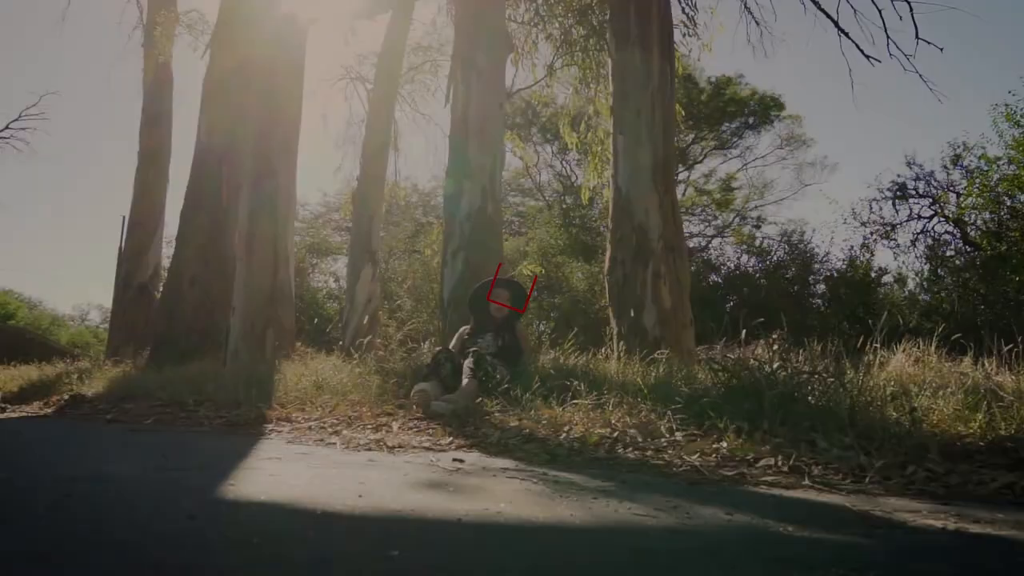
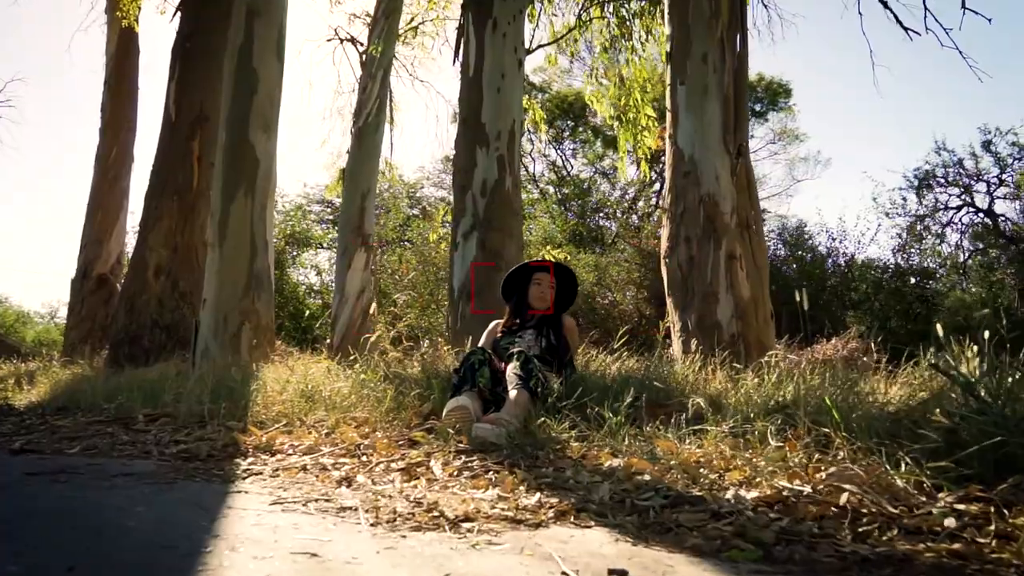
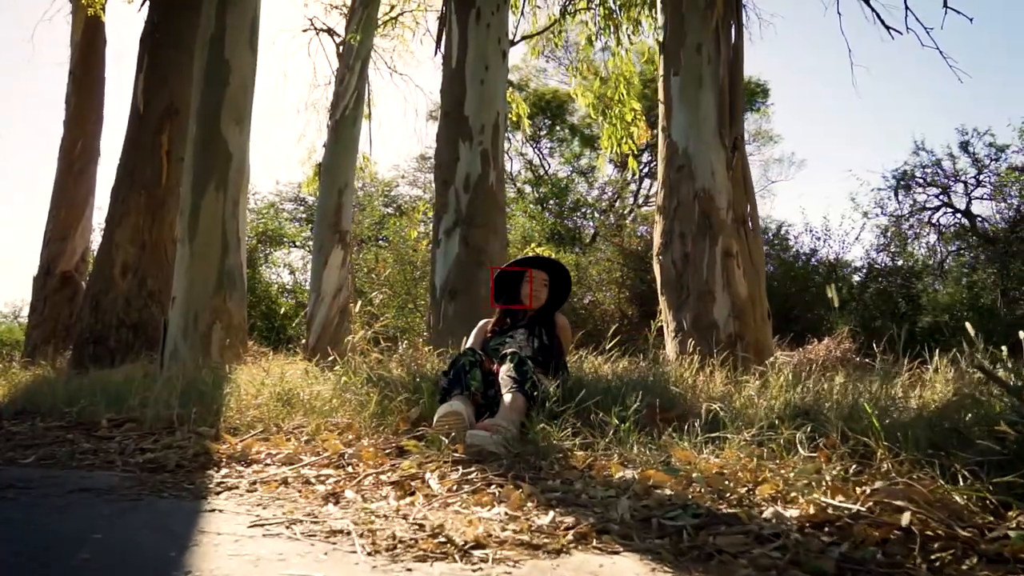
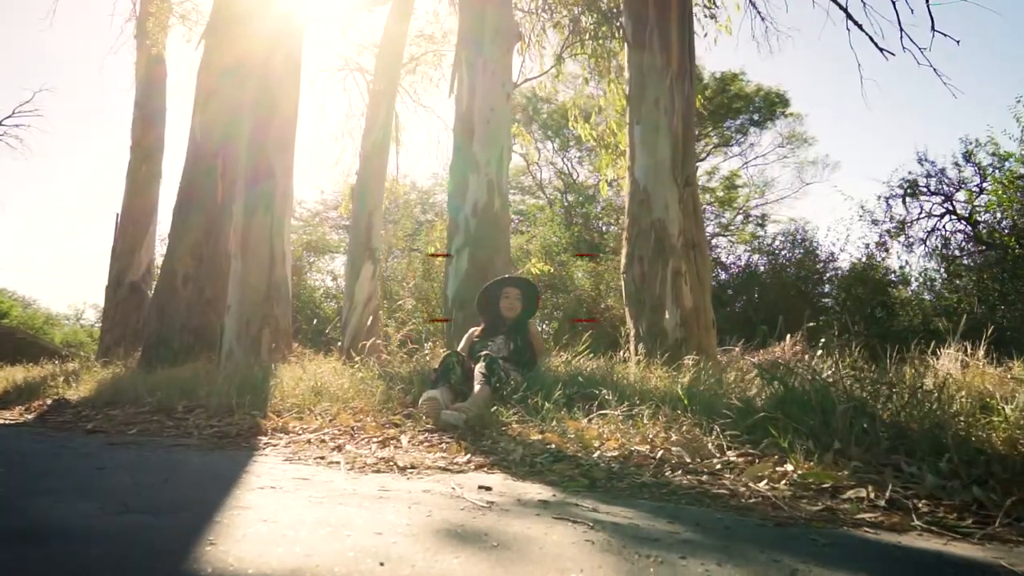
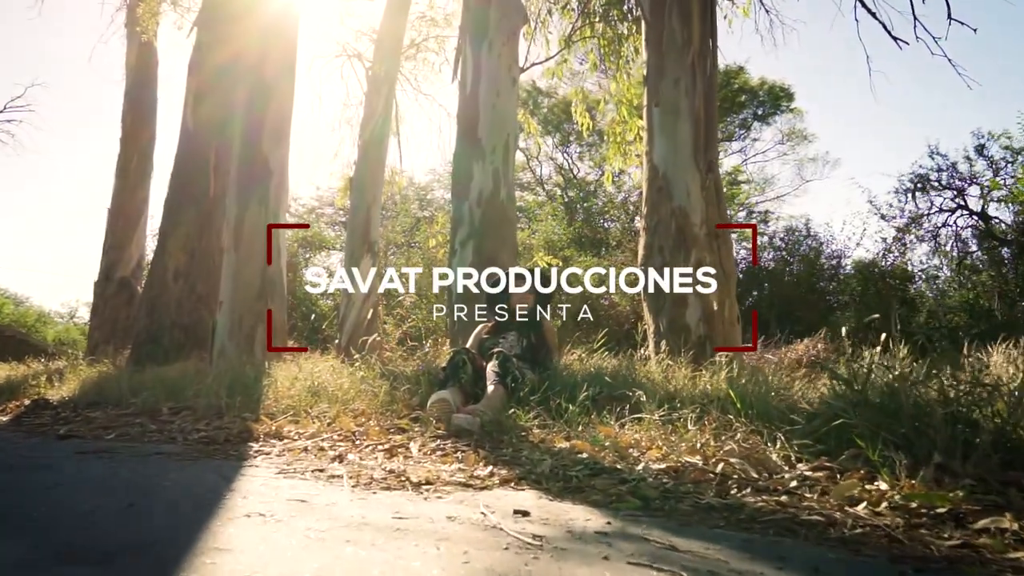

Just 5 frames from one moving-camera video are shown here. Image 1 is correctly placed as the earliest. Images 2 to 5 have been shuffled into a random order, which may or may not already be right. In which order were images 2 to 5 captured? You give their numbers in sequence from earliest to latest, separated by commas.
4, 5, 2, 3
